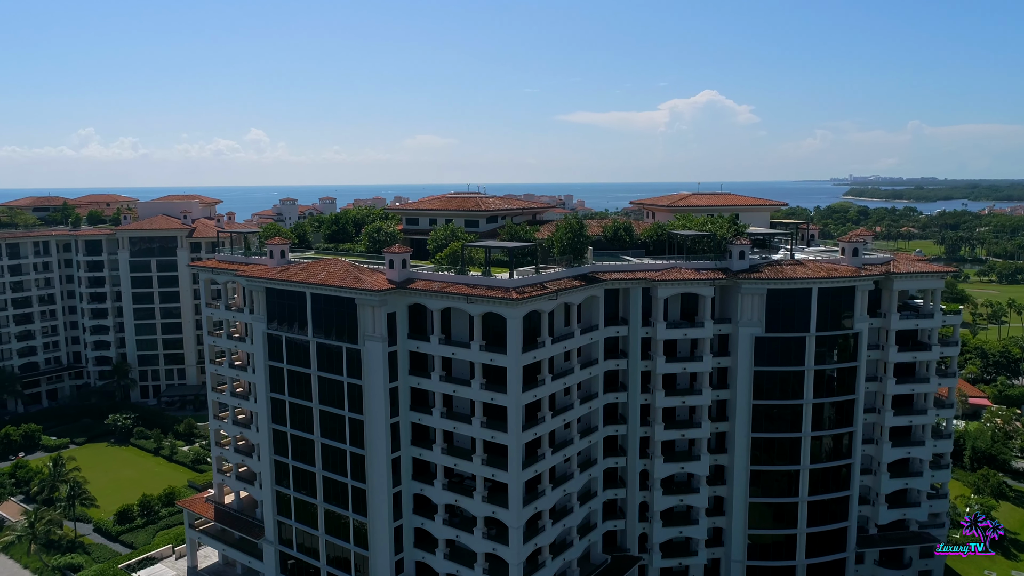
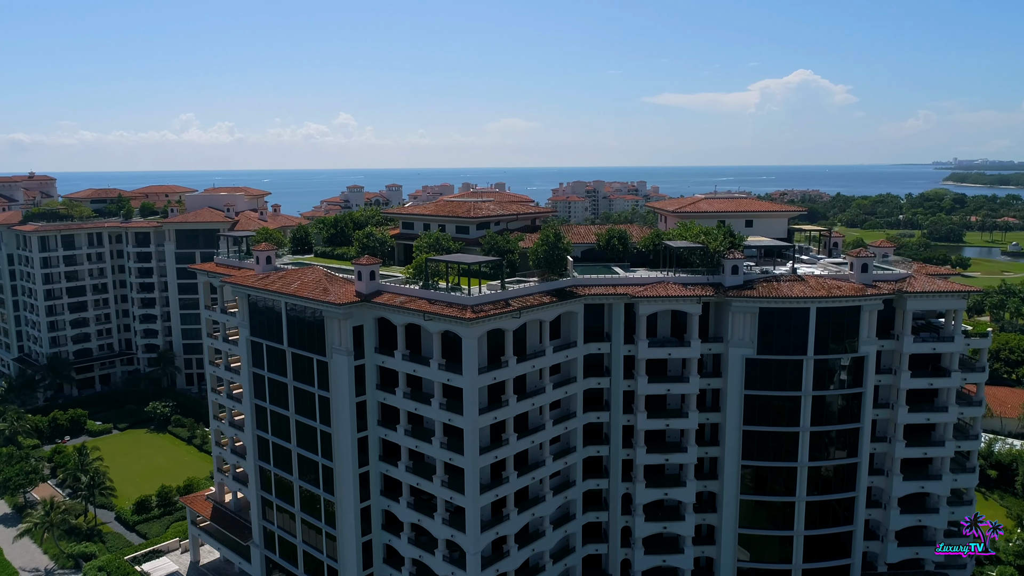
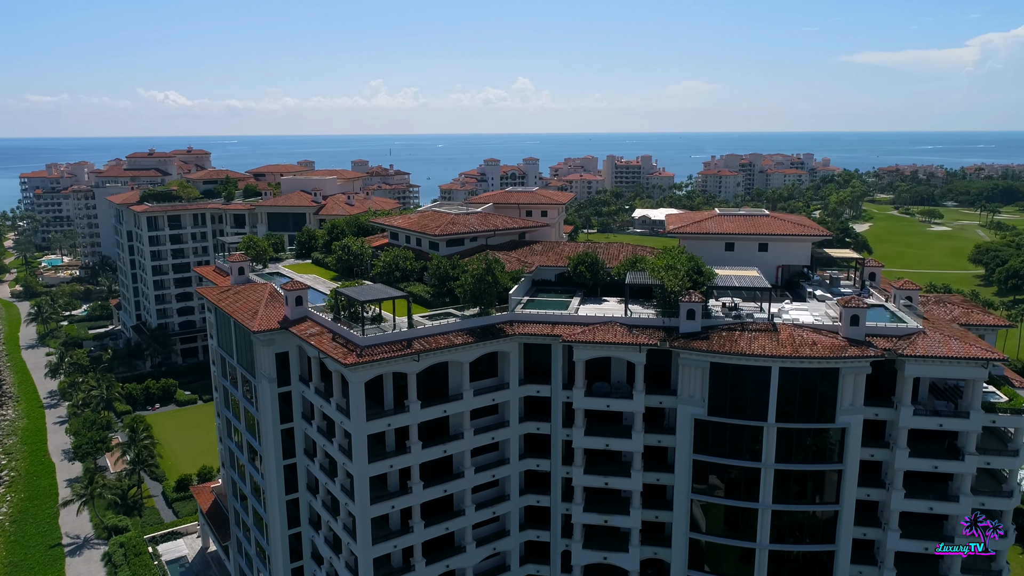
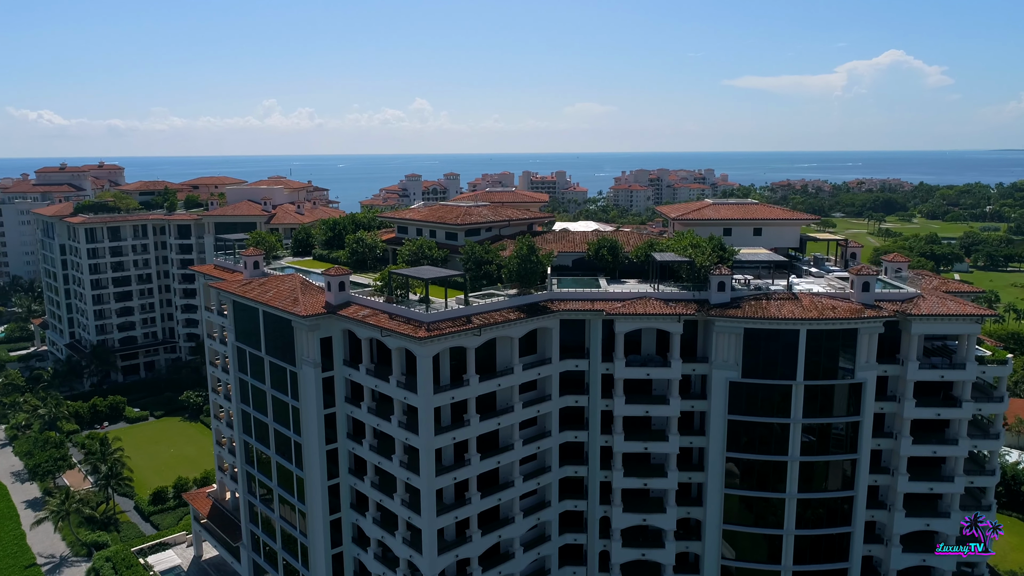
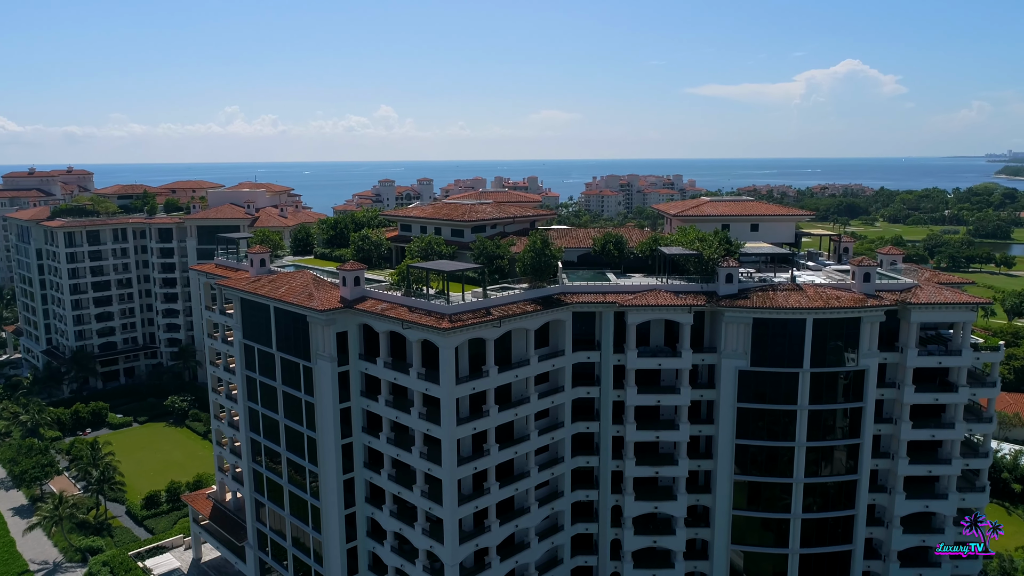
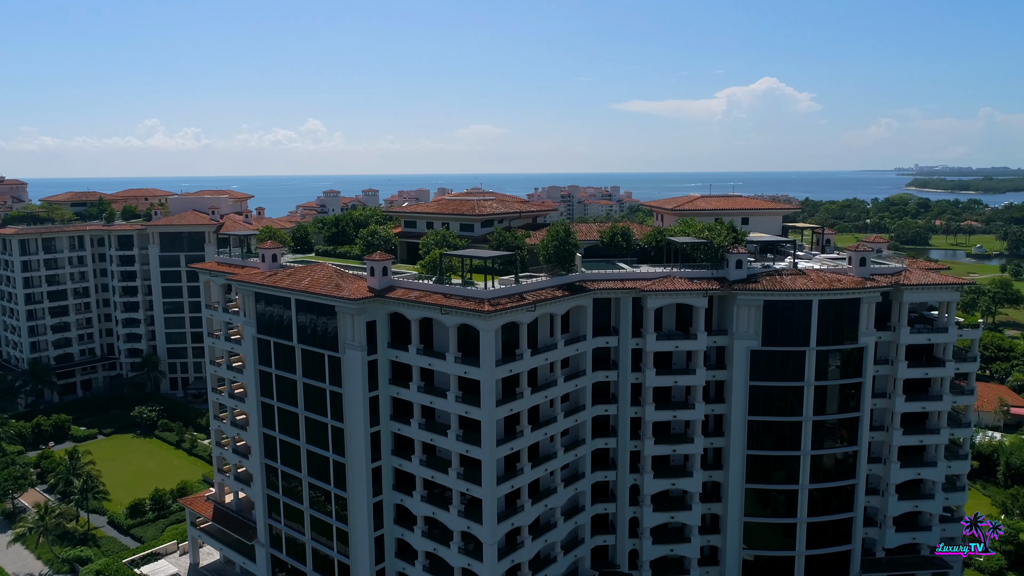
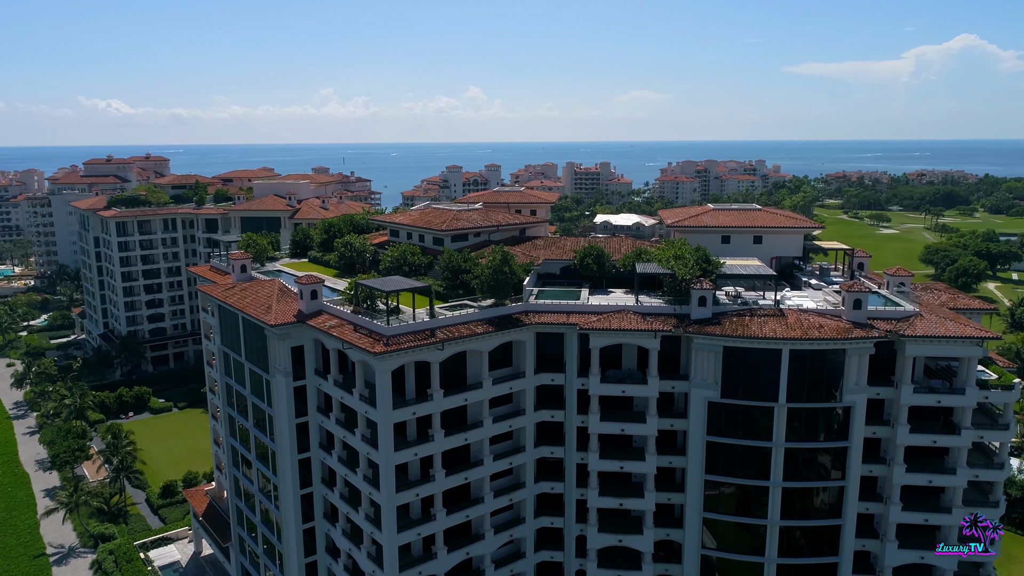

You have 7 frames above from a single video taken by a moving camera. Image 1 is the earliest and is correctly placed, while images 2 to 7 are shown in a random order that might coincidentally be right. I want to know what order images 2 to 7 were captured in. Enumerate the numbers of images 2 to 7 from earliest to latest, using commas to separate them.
6, 2, 5, 4, 7, 3
